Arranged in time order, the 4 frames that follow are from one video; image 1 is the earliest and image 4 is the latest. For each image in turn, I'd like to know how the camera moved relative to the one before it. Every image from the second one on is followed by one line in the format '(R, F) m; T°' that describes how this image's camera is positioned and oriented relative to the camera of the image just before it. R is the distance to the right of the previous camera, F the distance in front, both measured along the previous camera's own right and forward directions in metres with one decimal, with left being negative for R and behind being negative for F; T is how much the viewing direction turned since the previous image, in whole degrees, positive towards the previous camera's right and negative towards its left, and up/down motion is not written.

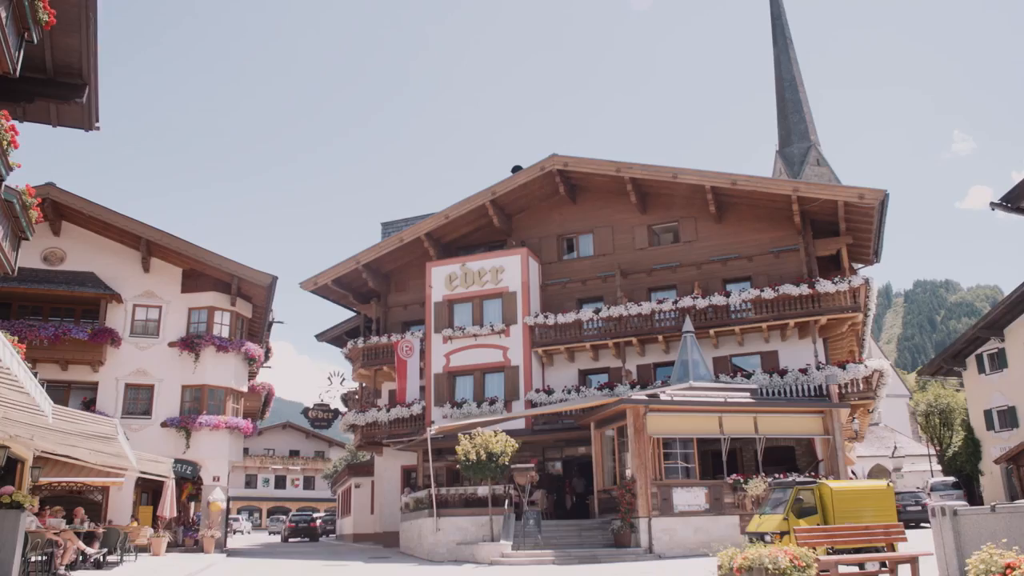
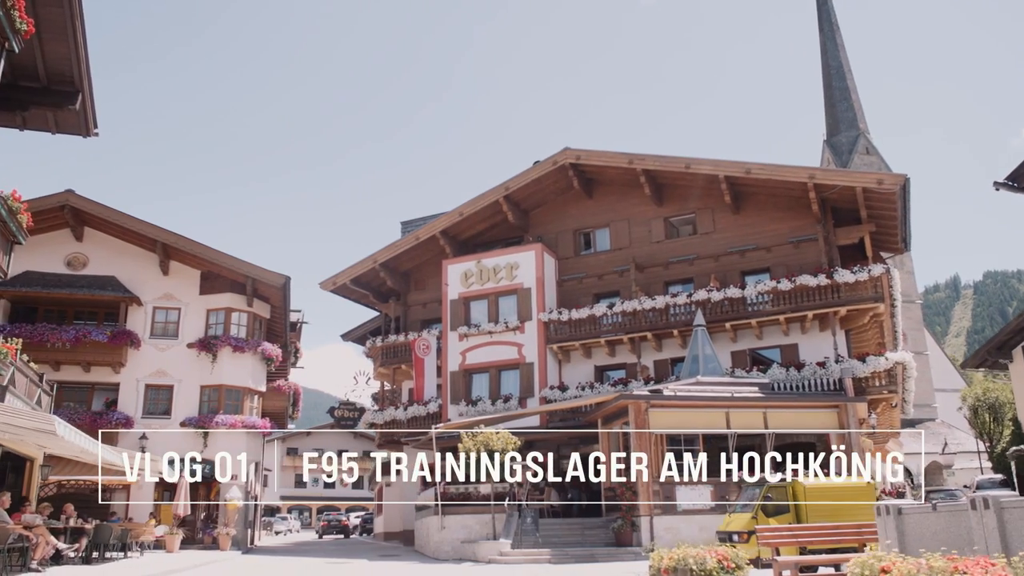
(+1.7, +0.4) m; -4°
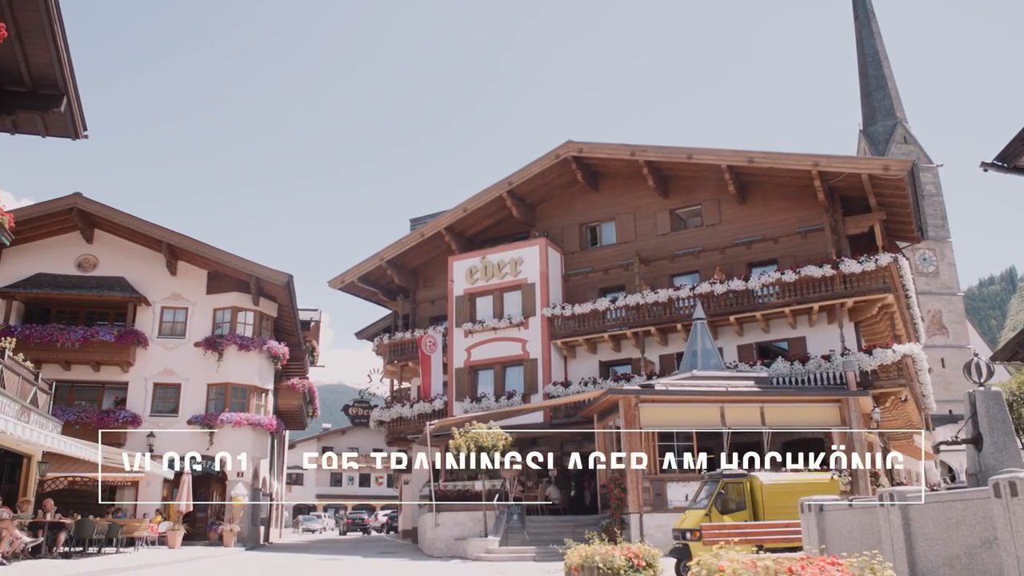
(+1.6, +0.3) m; -3°
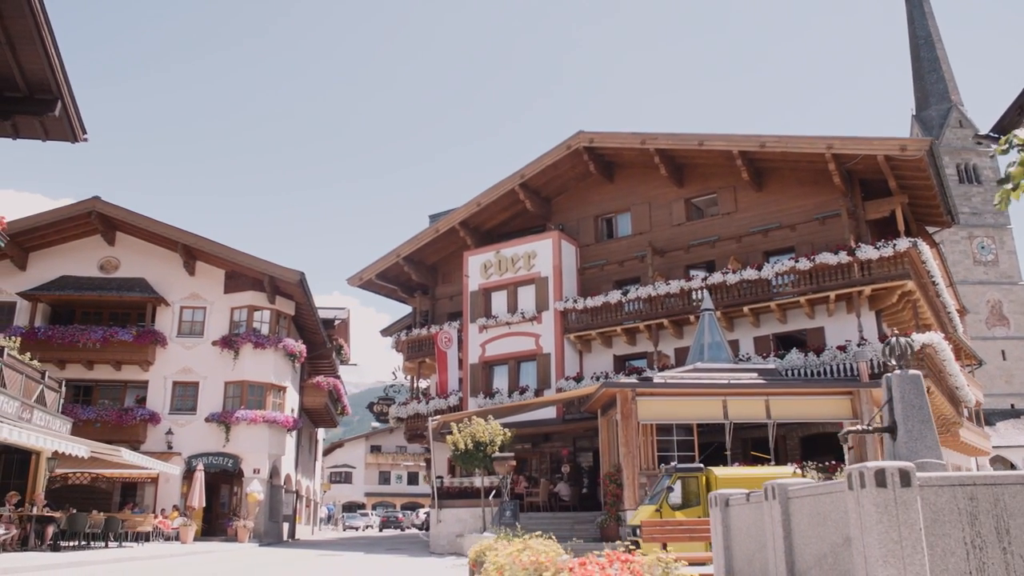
(+1.9, +0.5) m; -4°
